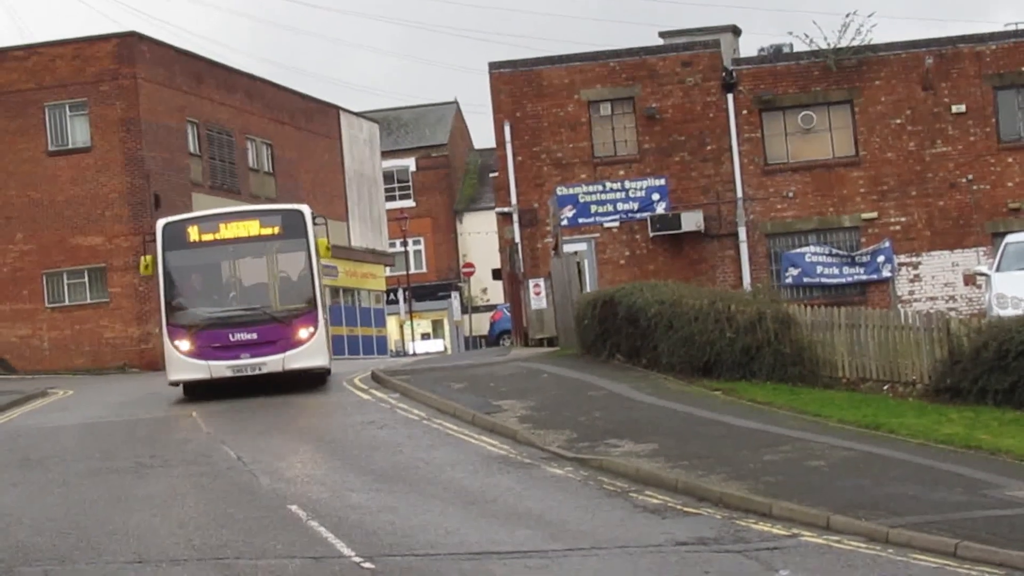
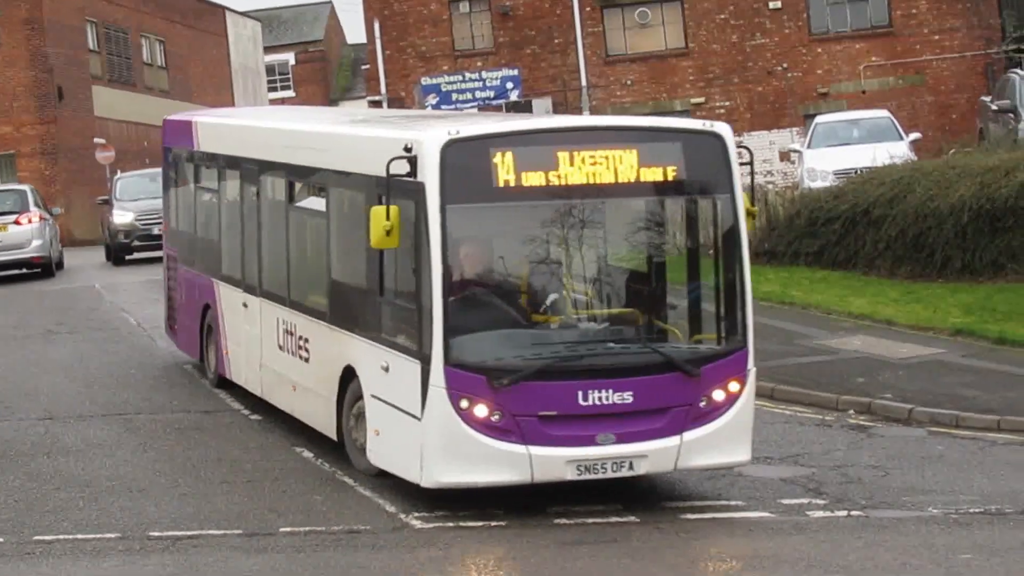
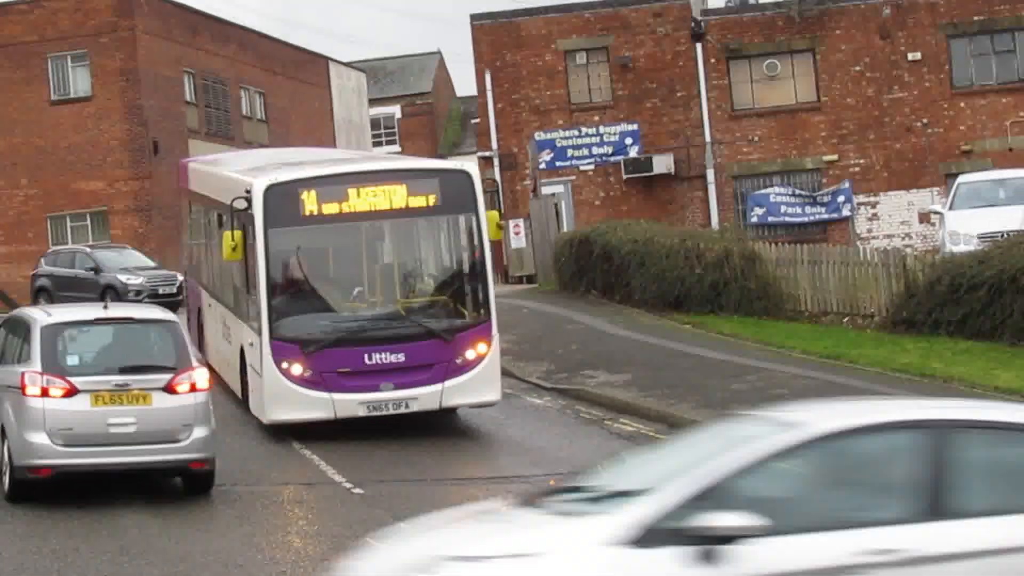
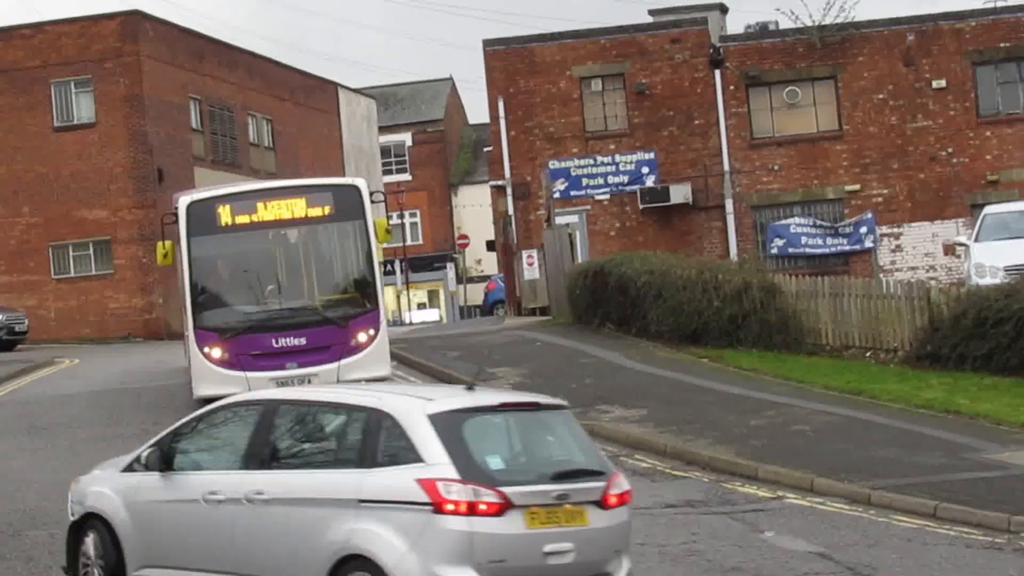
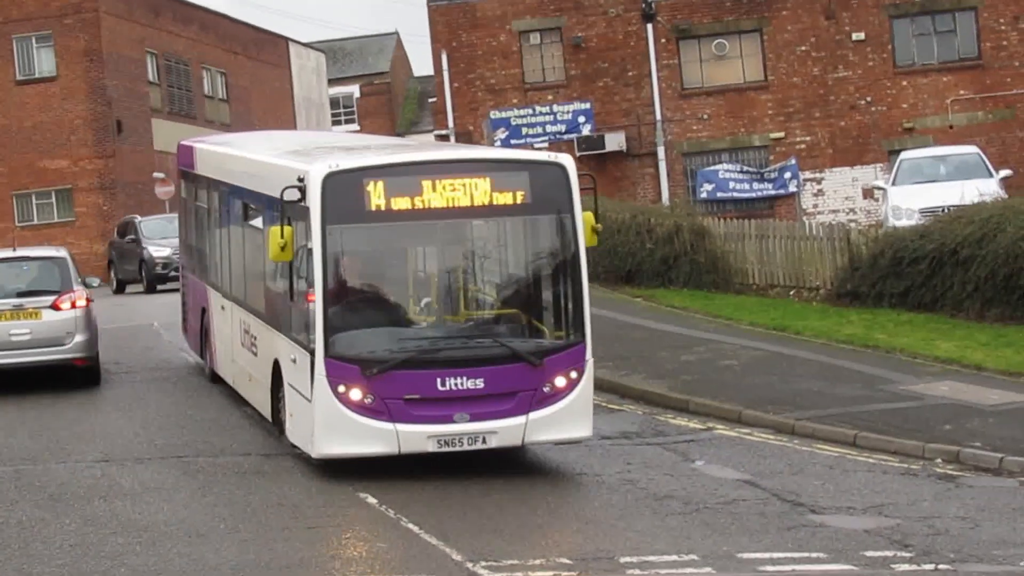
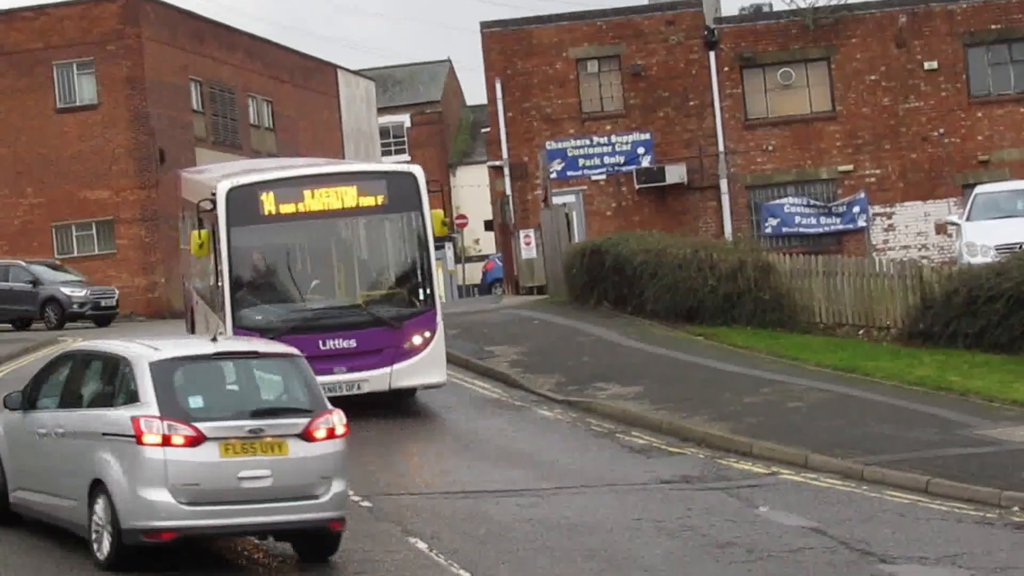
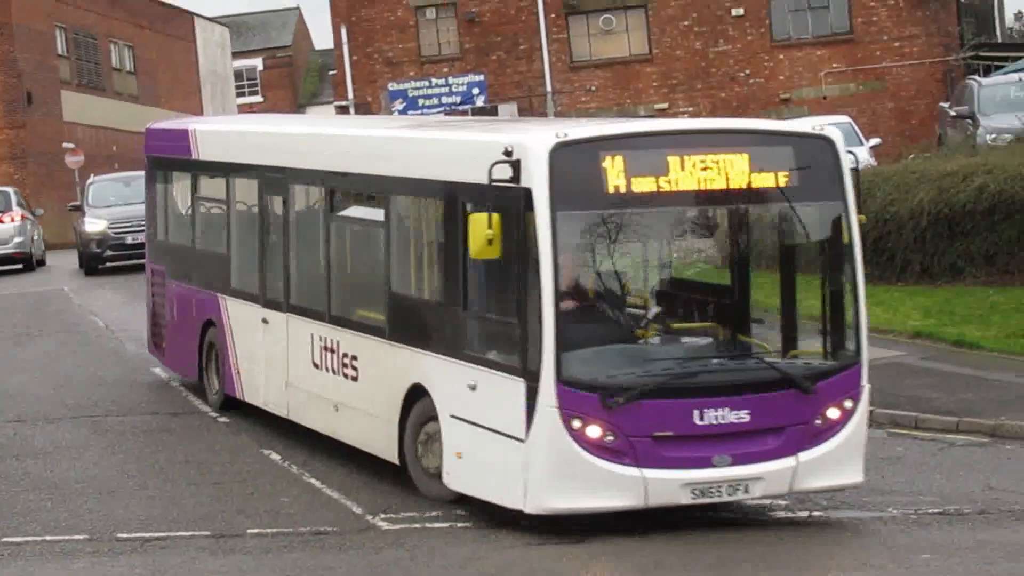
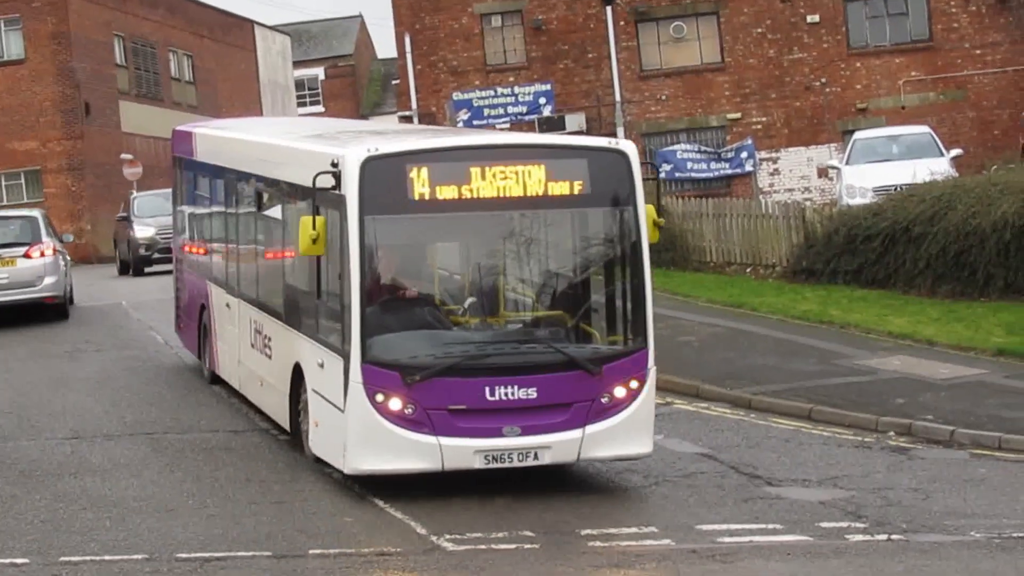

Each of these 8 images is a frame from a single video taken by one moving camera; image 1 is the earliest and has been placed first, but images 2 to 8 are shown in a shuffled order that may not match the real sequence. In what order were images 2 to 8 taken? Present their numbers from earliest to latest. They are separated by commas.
4, 6, 3, 5, 8, 2, 7
